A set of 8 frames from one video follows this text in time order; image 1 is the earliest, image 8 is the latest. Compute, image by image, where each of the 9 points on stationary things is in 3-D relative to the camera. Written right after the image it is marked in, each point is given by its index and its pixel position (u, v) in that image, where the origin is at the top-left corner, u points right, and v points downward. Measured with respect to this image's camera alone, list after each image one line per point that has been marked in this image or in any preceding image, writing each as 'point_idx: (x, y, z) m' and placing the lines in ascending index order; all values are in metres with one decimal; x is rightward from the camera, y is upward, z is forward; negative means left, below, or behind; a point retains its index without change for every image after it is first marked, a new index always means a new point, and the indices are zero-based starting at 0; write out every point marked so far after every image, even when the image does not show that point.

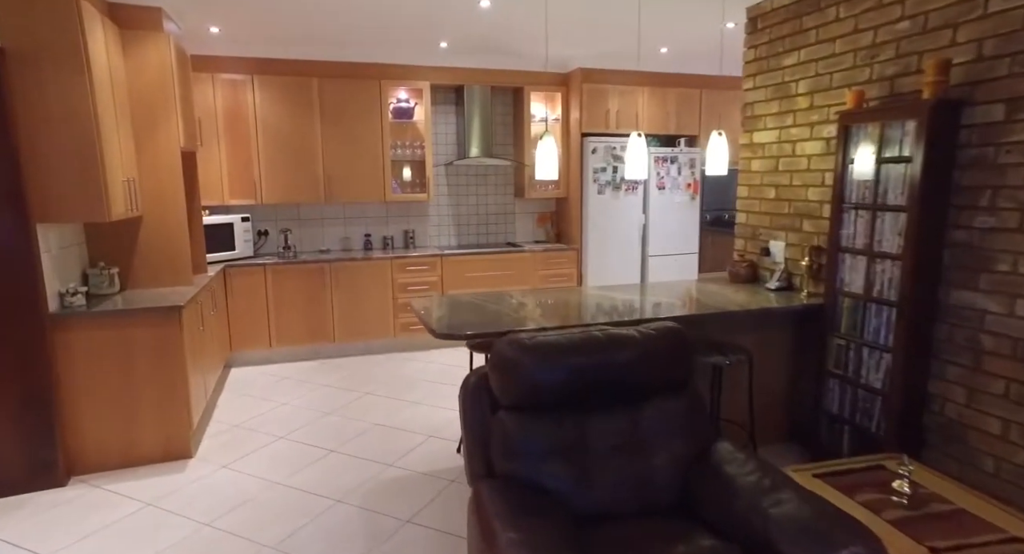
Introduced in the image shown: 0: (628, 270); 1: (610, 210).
0: (+1.1, 0.0, +5.2) m
1: (+0.9, +0.6, +5.1) m
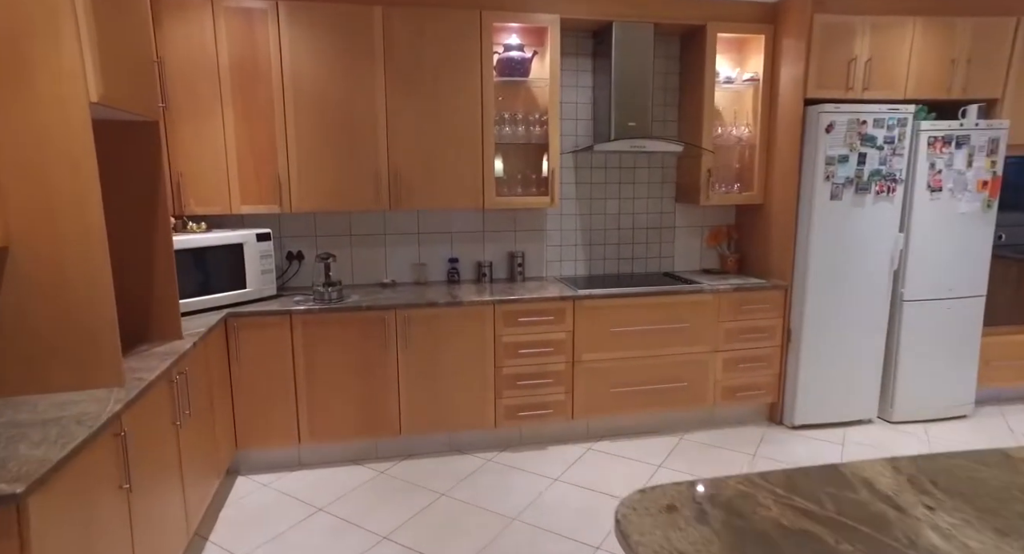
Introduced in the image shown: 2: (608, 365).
0: (+2.0, -0.3, +3.2) m
1: (+1.8, +0.3, +3.1) m
2: (+0.5, -0.5, +3.1) m
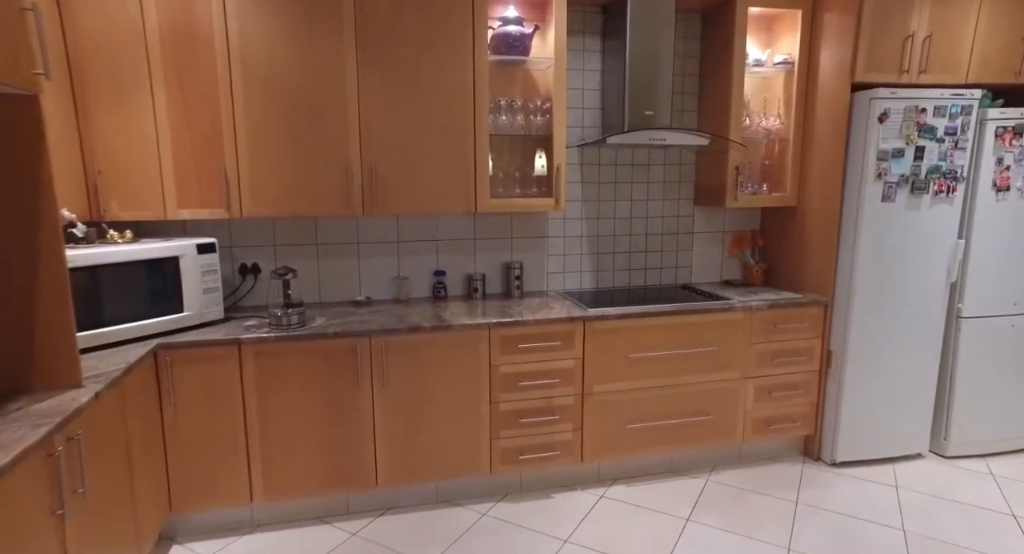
0: (+2.0, -0.3, +2.8) m
1: (+1.8, +0.2, +2.7) m
2: (+0.5, -0.6, +2.6) m
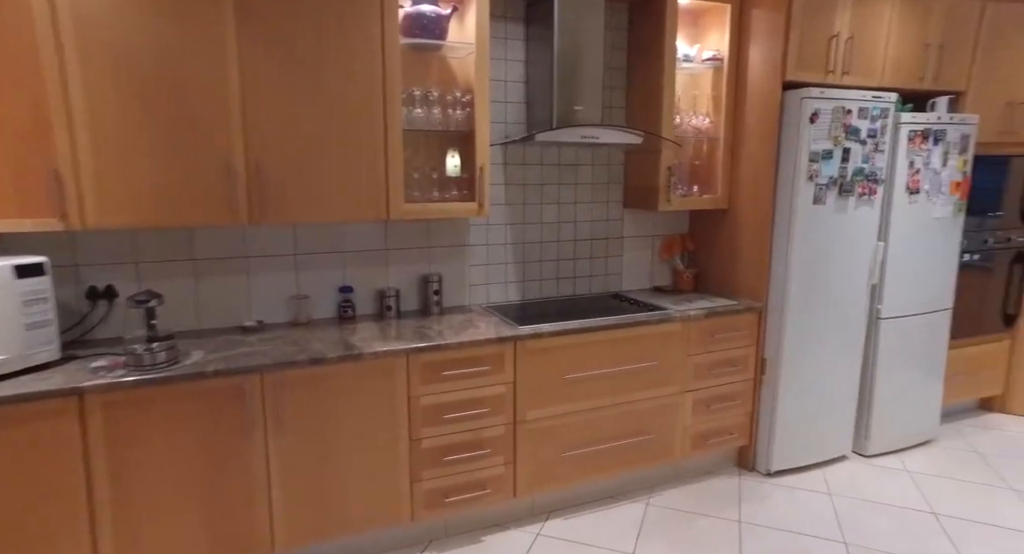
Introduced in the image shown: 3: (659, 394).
0: (+1.6, -0.4, +2.8) m
1: (+1.5, +0.2, +2.6) m
2: (+0.2, -0.6, +2.4) m
3: (+0.7, -0.5, +2.5) m
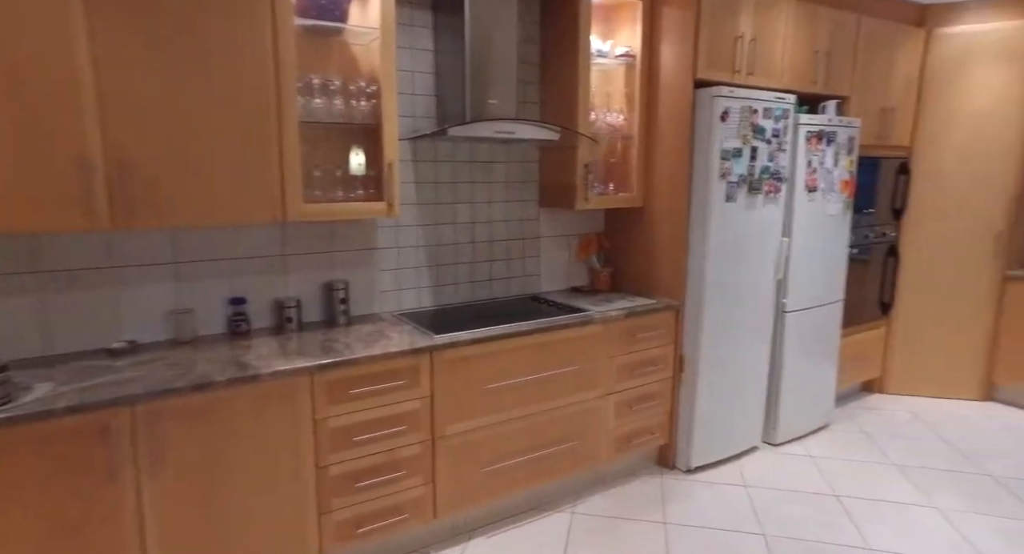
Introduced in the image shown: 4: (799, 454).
0: (+1.2, -0.3, +2.9) m
1: (+1.1, +0.2, +2.7) m
2: (-0.1, -0.6, +2.2) m
3: (+0.3, -0.5, +2.5) m
4: (+1.6, -1.0, +3.1) m
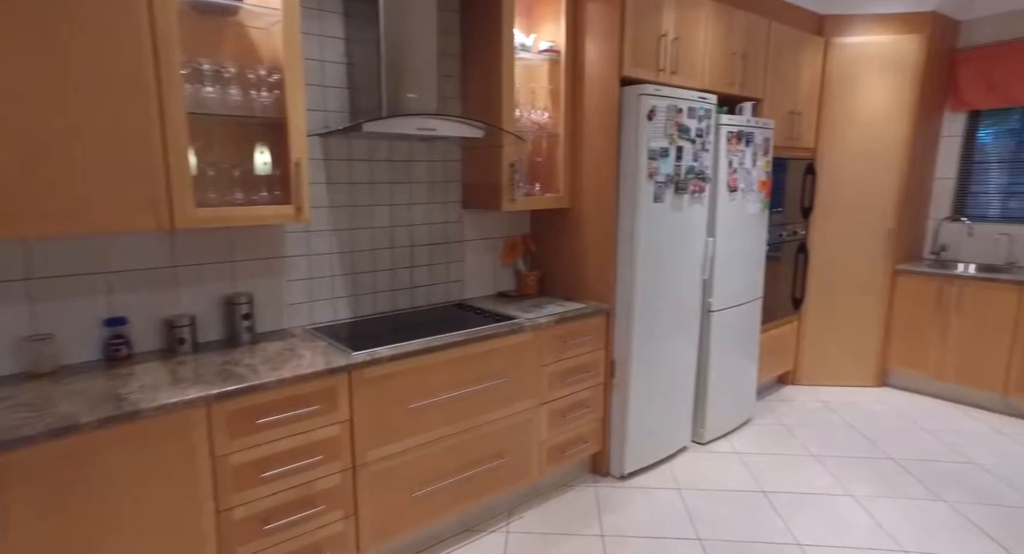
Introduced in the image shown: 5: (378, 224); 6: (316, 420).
0: (+0.9, -0.3, +2.9) m
1: (+0.7, +0.2, +2.6) m
2: (-0.4, -0.7, +2.0) m
3: (0.0, -0.6, +2.4) m
4: (+1.2, -1.0, +3.1) m
5: (-0.6, +0.2, +2.4) m
6: (-0.6, -0.5, +1.8) m
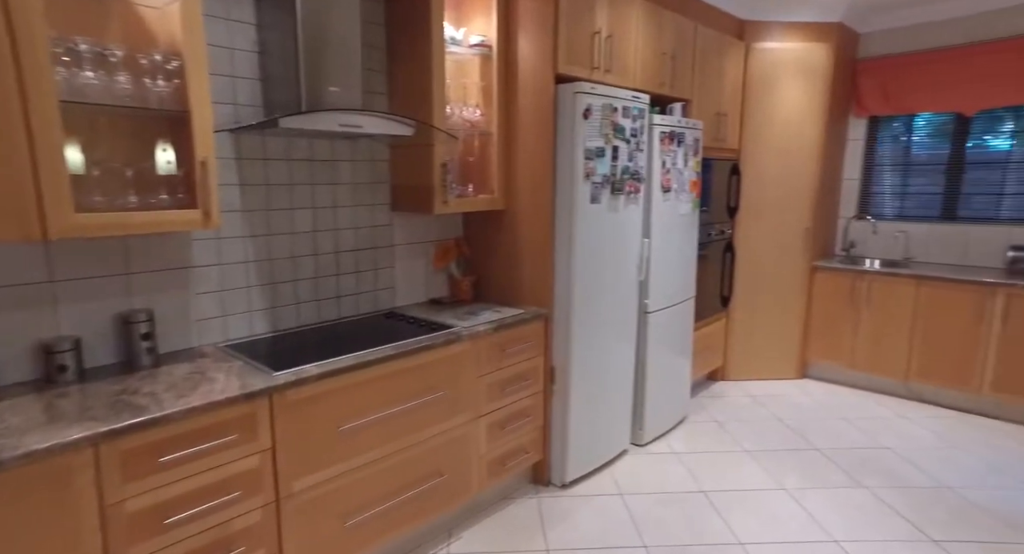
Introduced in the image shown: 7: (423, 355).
0: (+0.5, -0.3, +2.8) m
1: (+0.4, +0.2, +2.6) m
2: (-0.6, -0.7, +1.9) m
3: (-0.2, -0.6, +2.2) m
4: (+0.8, -1.0, +3.1) m
5: (-0.8, +0.2, +2.2) m
6: (-0.8, -0.5, +1.6) m
7: (-0.3, -0.3, +2.1) m
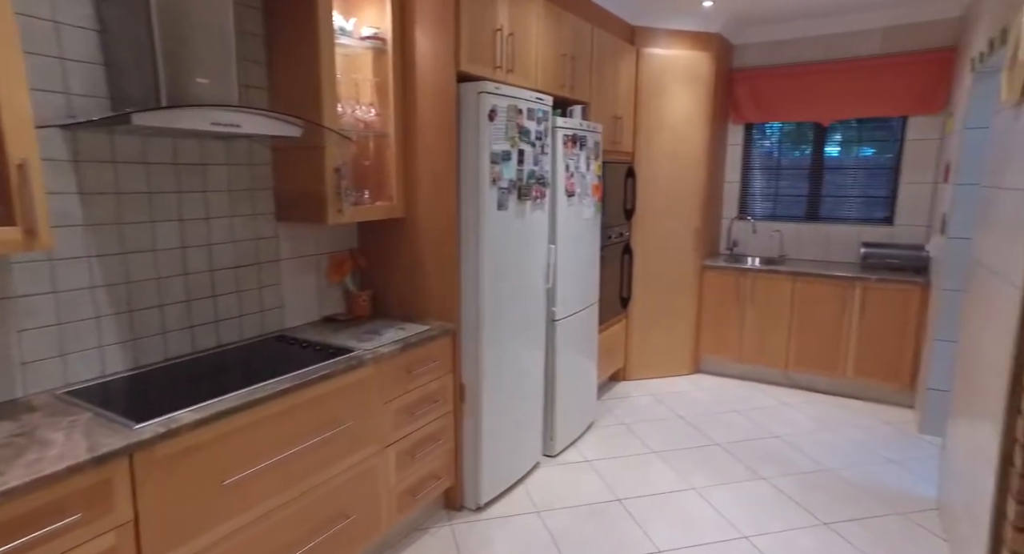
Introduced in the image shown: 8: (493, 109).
0: (+0.1, -0.4, +2.8) m
1: (0.0, +0.2, +2.5) m
2: (-0.8, -0.8, +1.6) m
3: (-0.5, -0.6, +2.0) m
4: (+0.3, -1.0, +3.1) m
5: (-1.2, +0.1, +1.9) m
6: (-1.0, -0.6, +1.3) m
7: (-0.6, -0.4, +1.8) m
8: (-0.1, +0.7, +2.3) m
